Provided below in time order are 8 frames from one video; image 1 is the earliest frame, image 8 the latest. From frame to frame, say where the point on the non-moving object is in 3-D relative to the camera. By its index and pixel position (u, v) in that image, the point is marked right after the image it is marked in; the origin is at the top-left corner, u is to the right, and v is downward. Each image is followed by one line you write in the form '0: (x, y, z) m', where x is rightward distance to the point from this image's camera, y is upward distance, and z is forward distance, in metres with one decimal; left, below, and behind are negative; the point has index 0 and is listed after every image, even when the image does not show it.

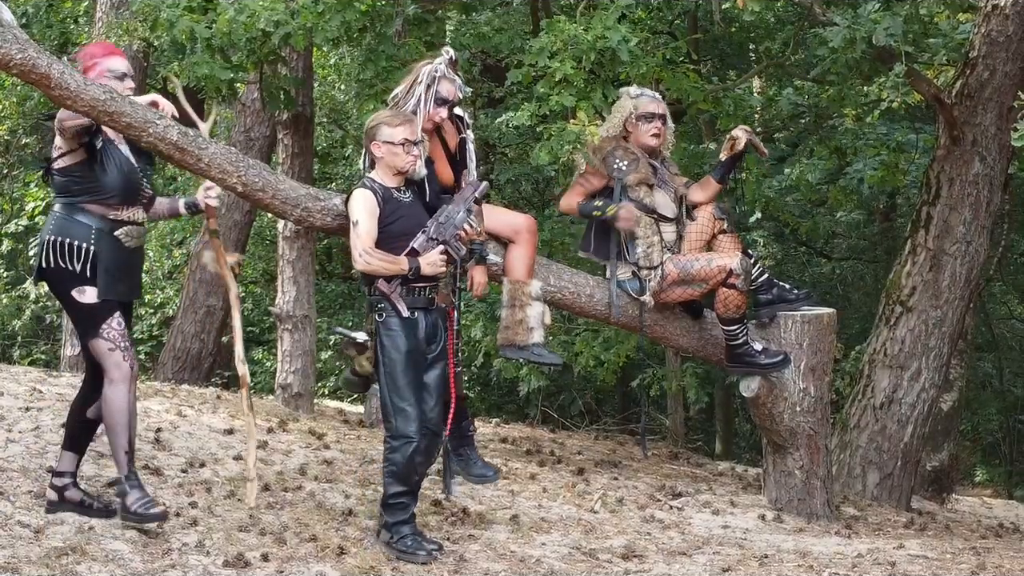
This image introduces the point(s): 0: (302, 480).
0: (-0.7, -0.6, +6.5) m
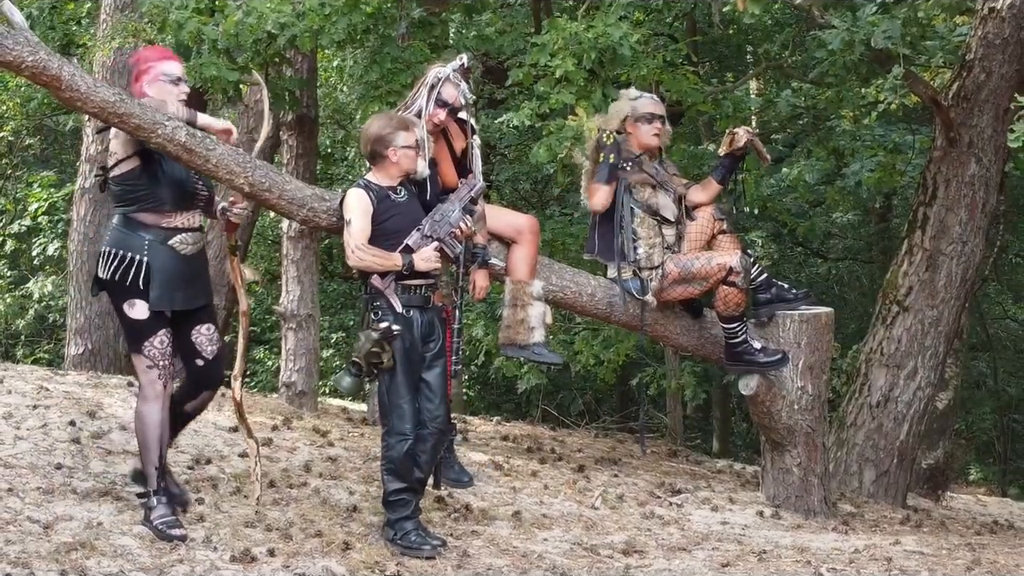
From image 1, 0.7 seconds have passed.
0: (-0.7, -0.6, +6.6) m
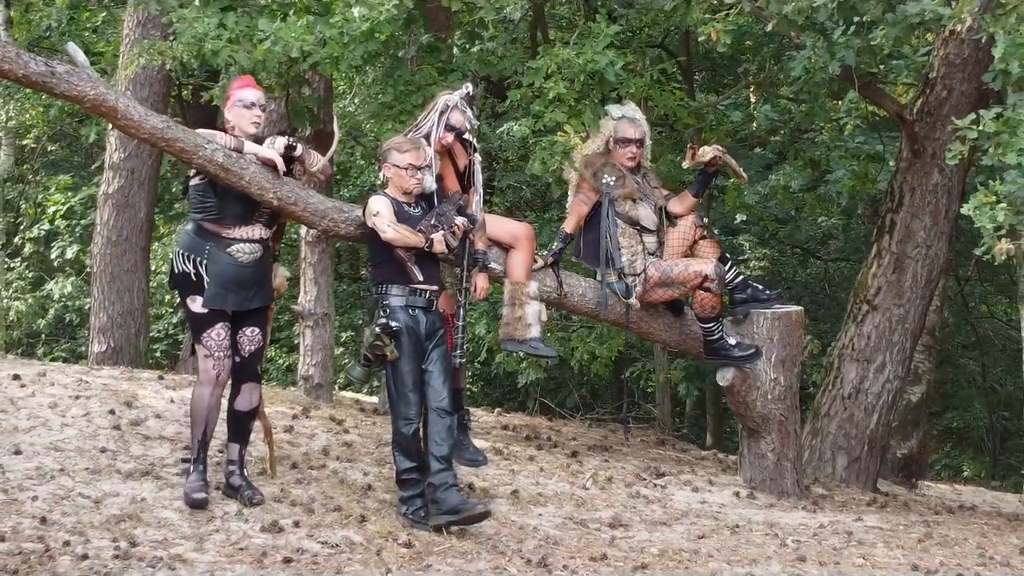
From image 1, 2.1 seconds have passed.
0: (-0.7, -0.6, +7.3) m
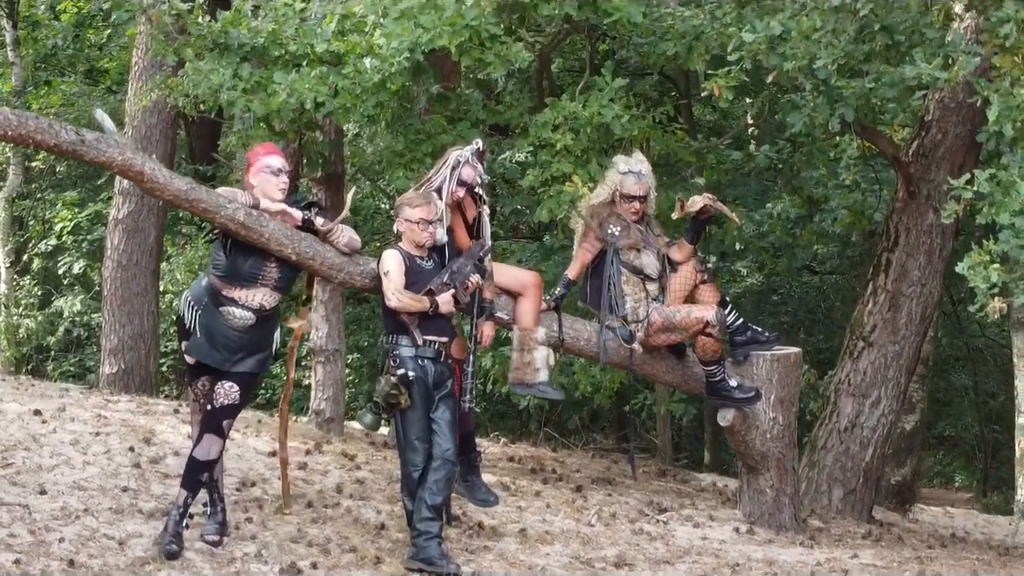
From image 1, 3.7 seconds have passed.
0: (-0.7, -0.8, +7.5) m
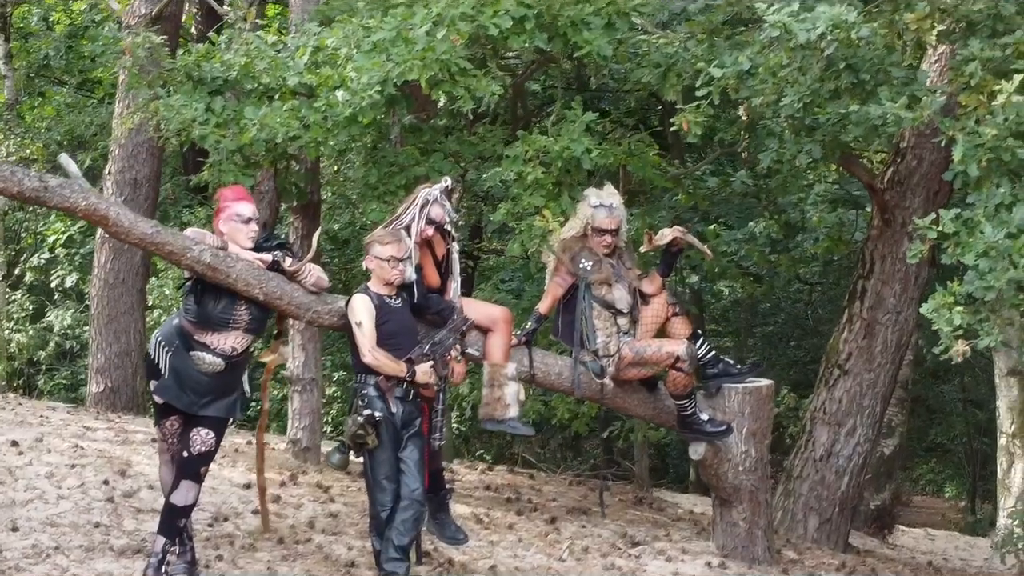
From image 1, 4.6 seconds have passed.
0: (-0.8, -0.9, +7.6) m
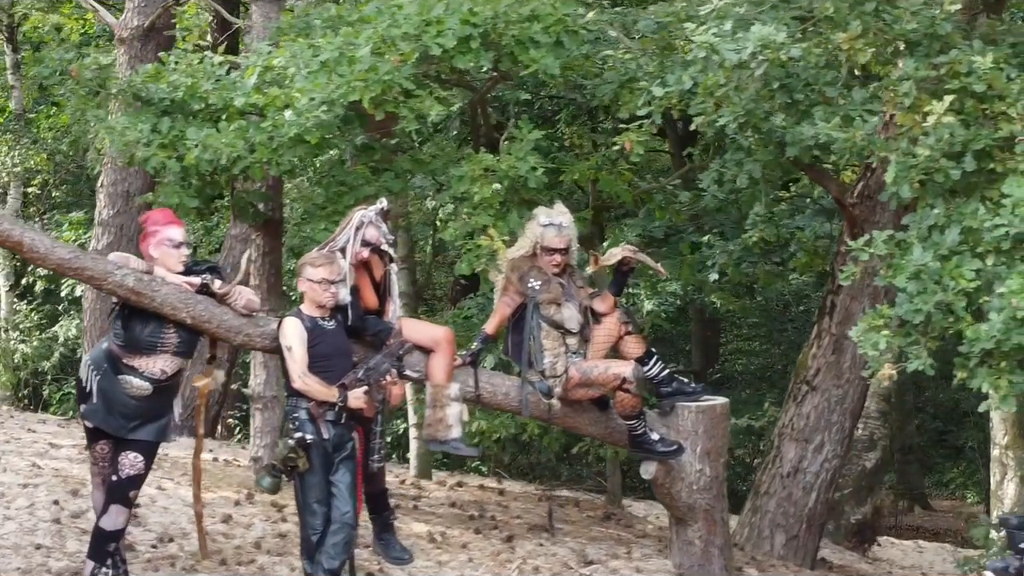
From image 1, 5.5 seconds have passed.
0: (-1.0, -1.0, +7.5) m
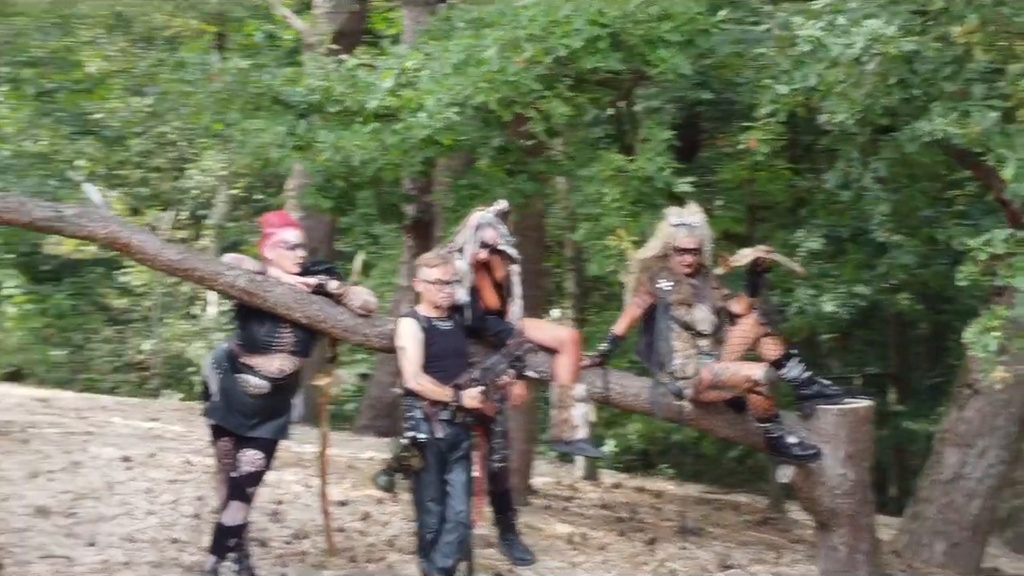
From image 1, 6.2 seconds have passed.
0: (-0.5, -1.0, +7.5) m
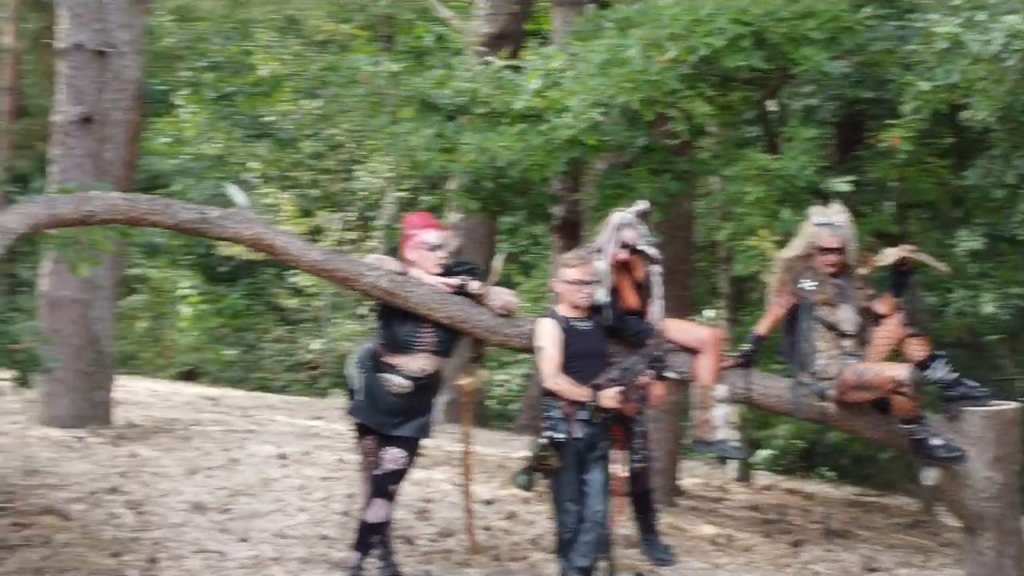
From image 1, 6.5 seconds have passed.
0: (+0.1, -1.0, +7.6) m
